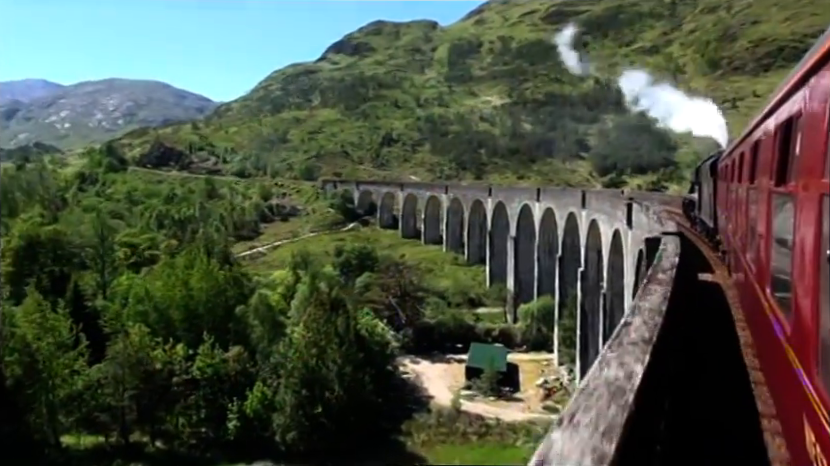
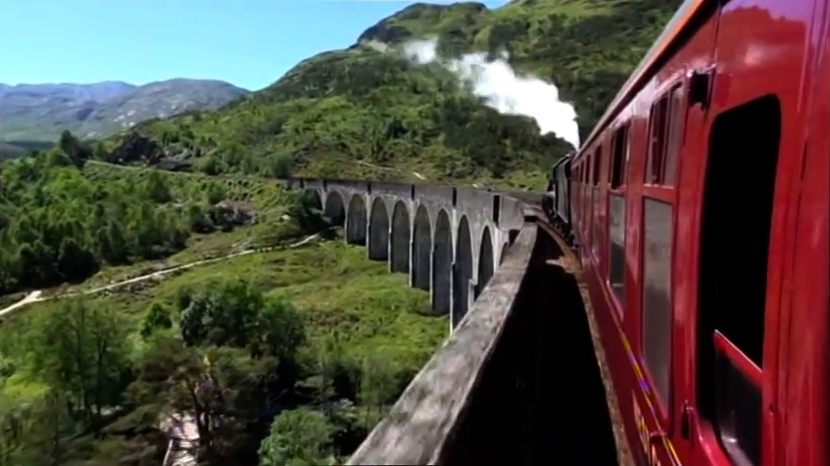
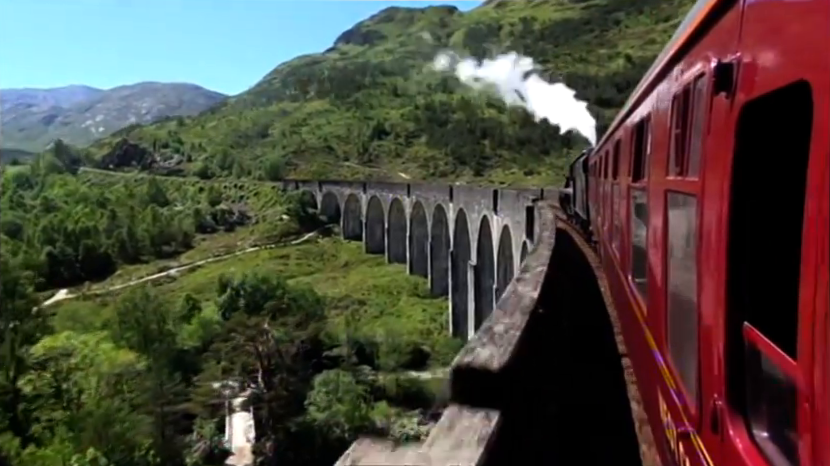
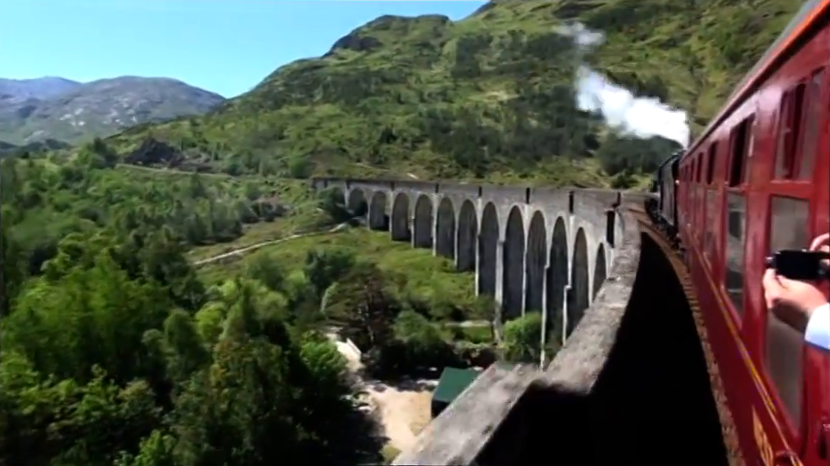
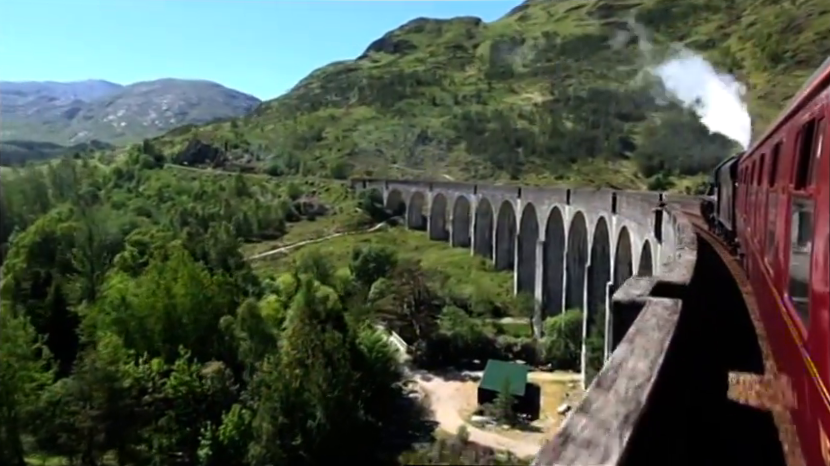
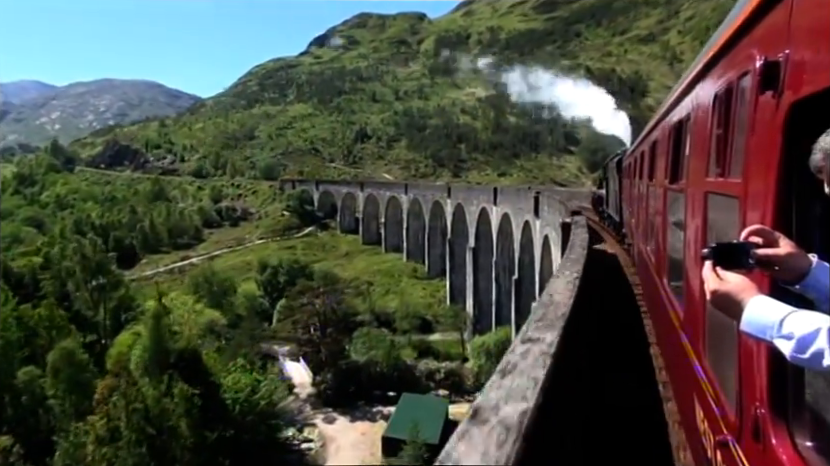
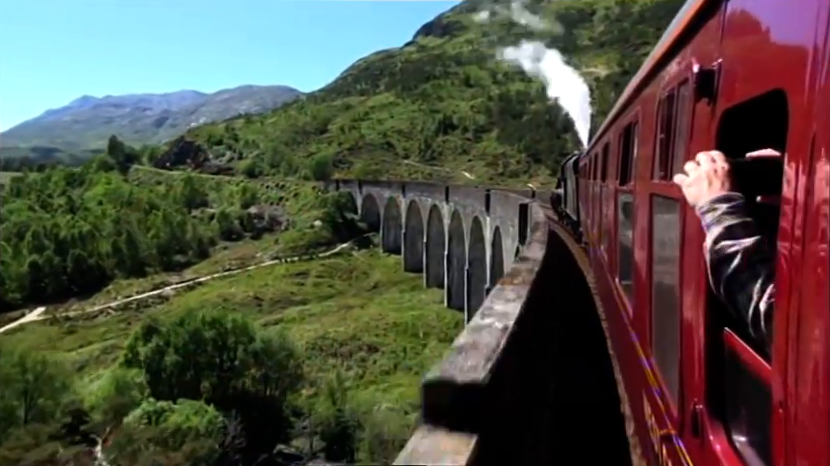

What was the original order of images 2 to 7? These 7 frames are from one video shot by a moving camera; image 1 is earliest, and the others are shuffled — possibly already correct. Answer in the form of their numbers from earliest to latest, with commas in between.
5, 4, 6, 3, 2, 7
